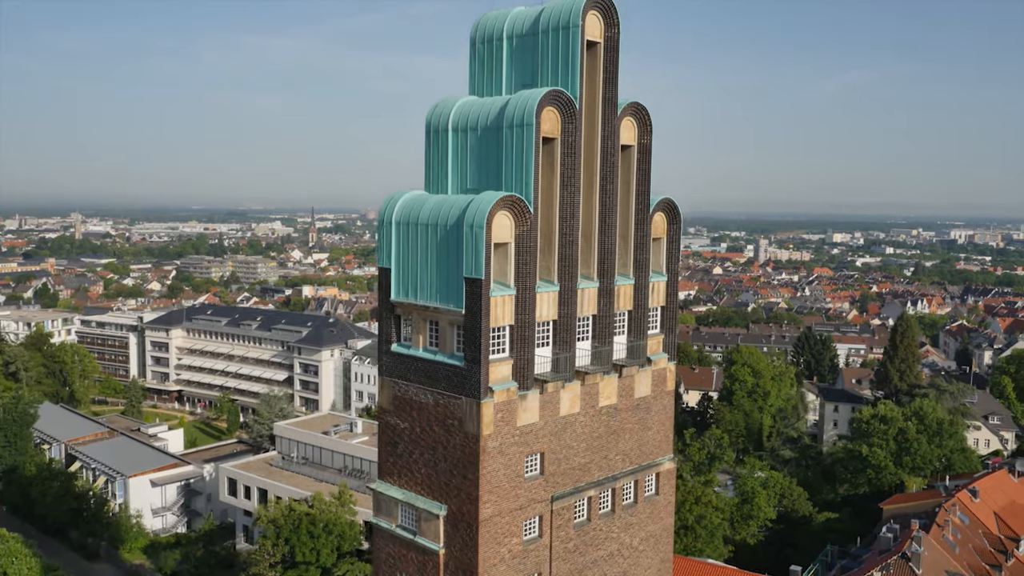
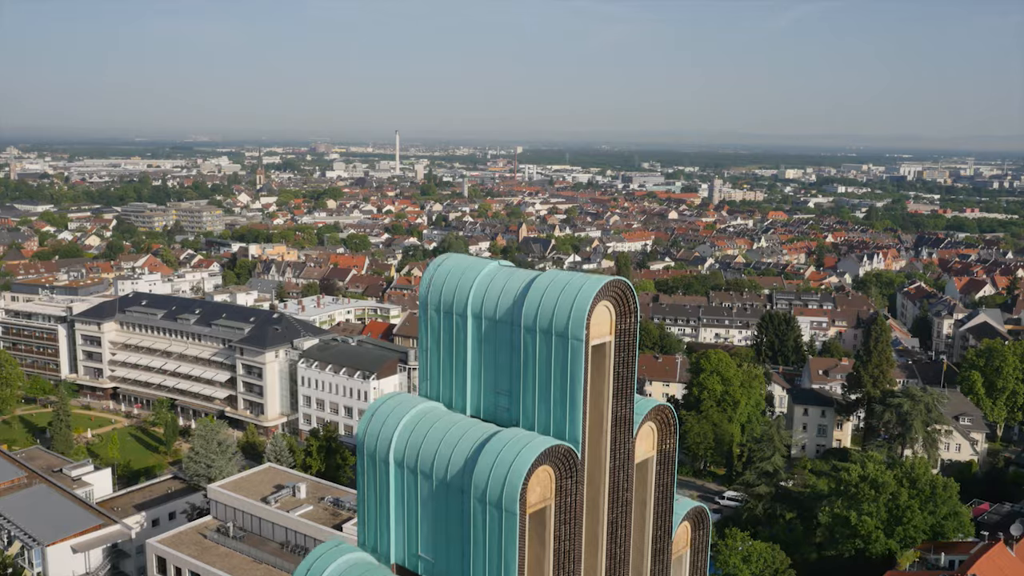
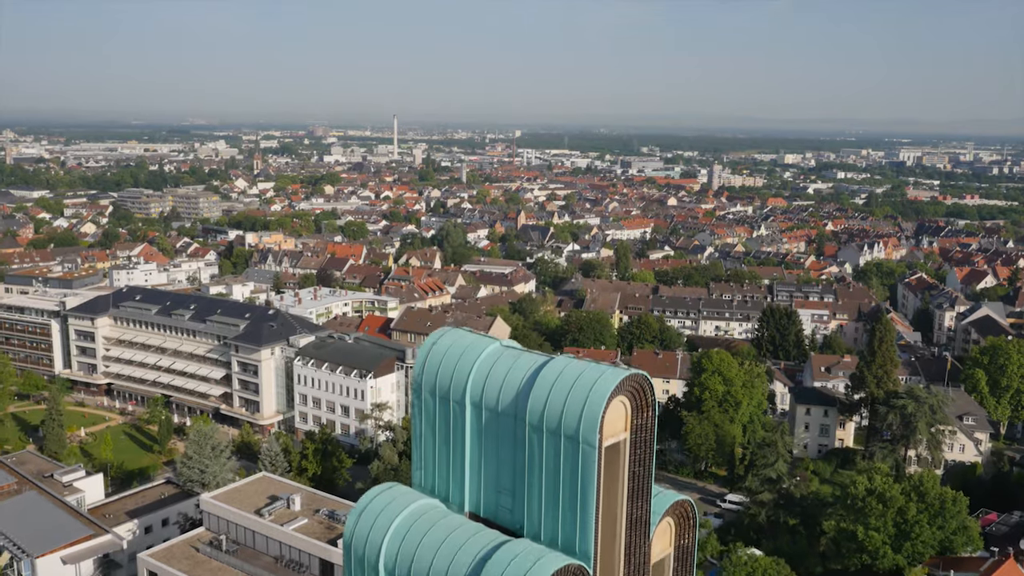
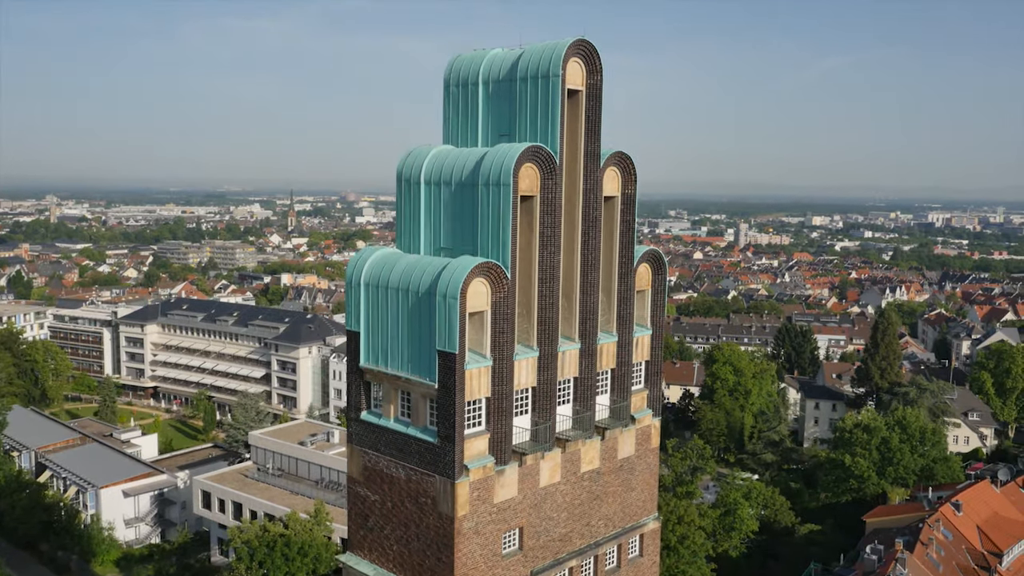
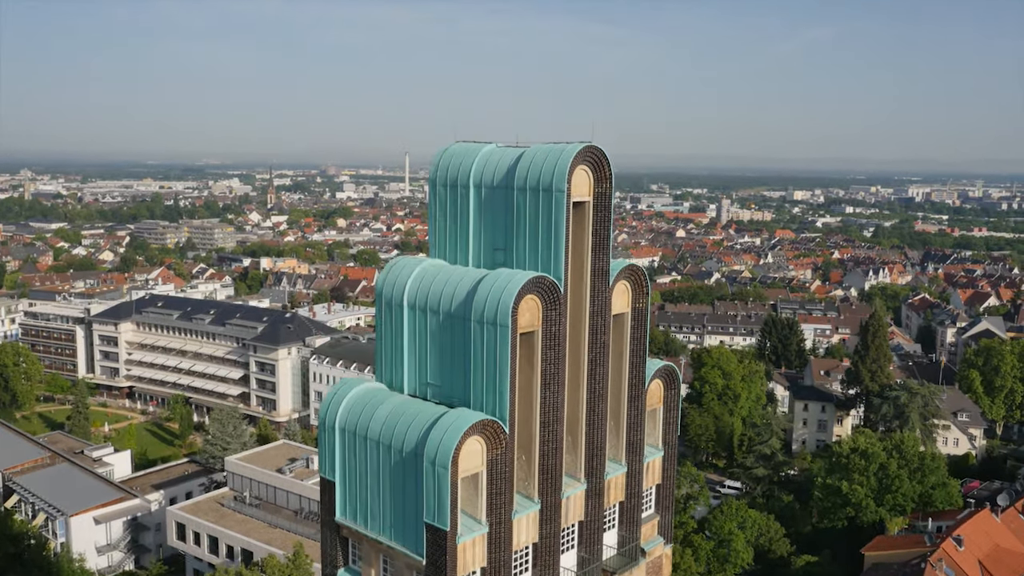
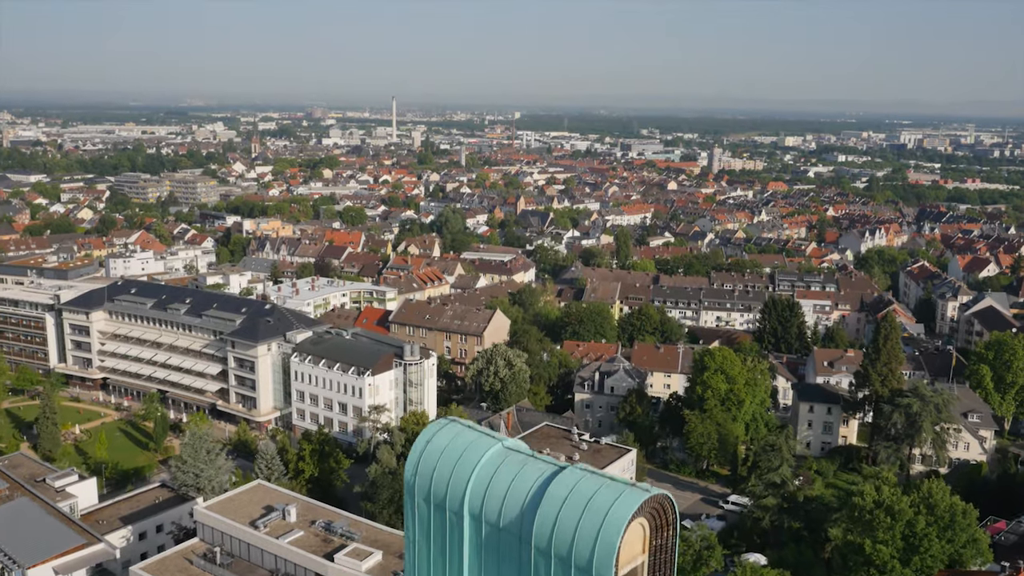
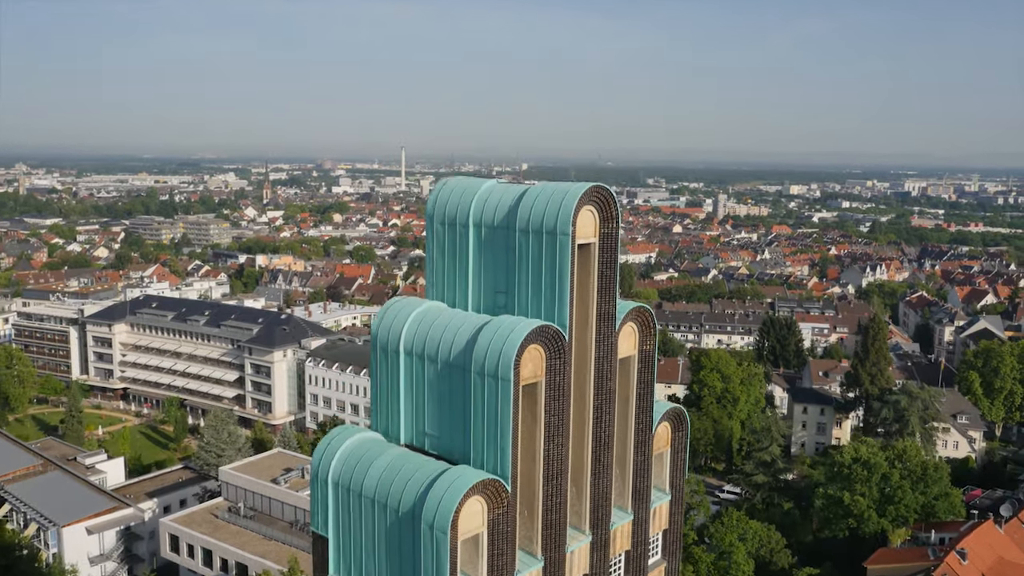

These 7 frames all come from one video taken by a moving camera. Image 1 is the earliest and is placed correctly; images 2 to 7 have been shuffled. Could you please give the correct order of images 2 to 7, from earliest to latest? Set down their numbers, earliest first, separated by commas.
4, 5, 7, 2, 3, 6
